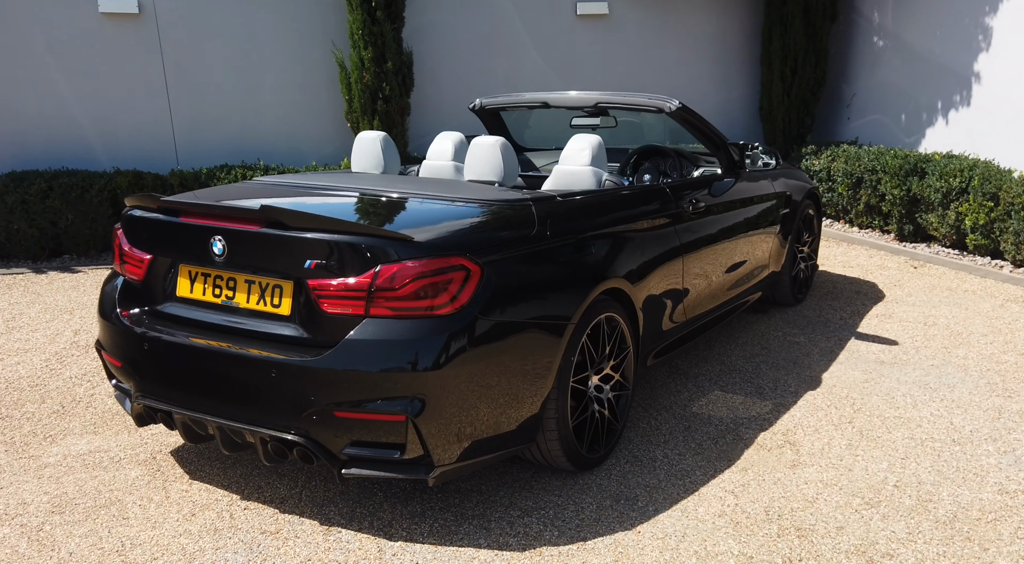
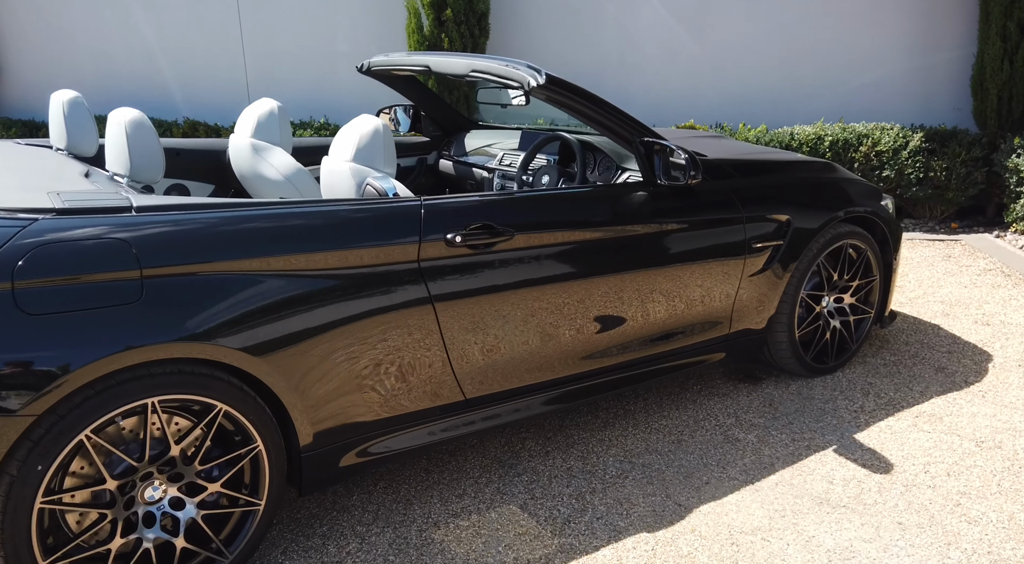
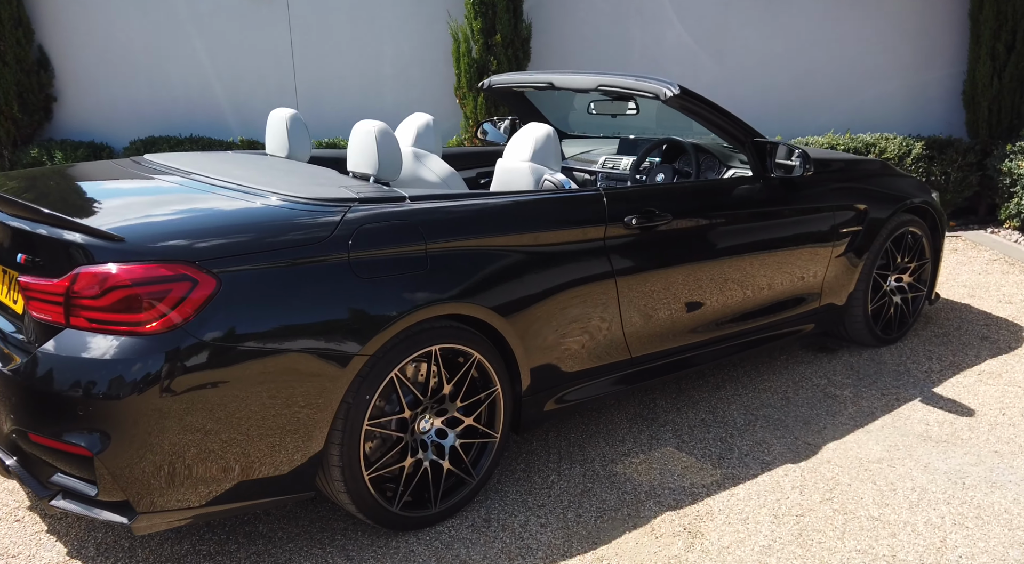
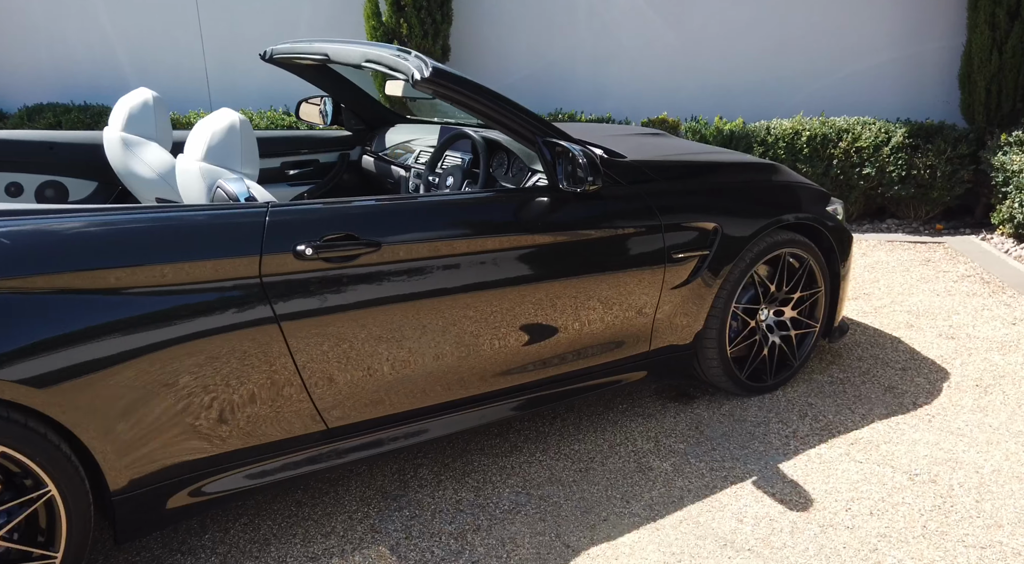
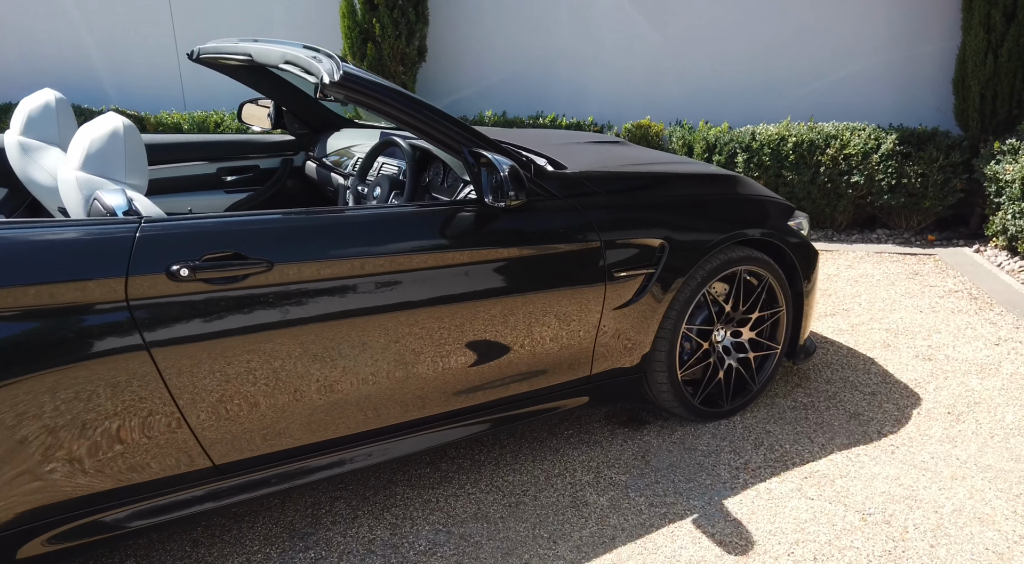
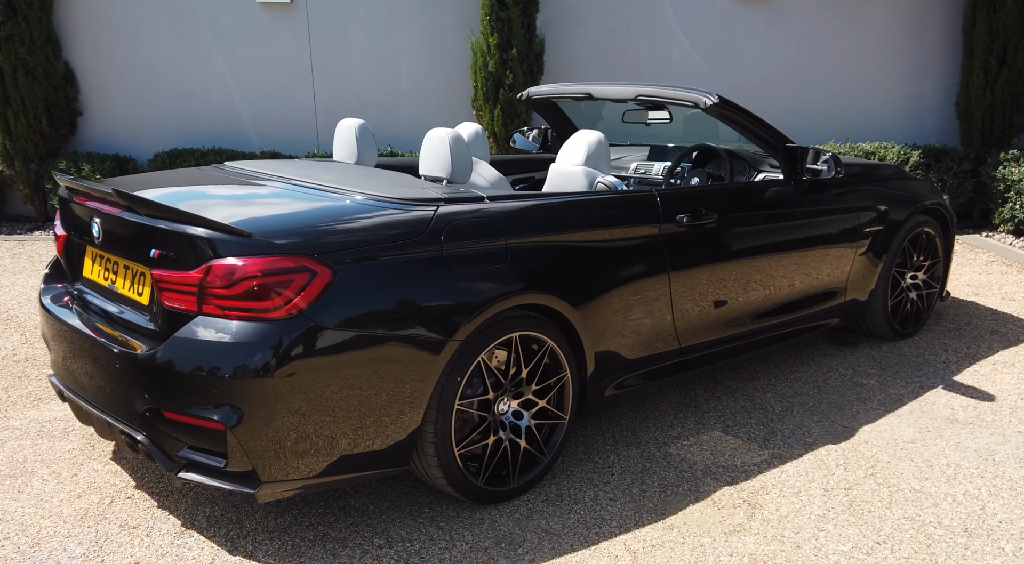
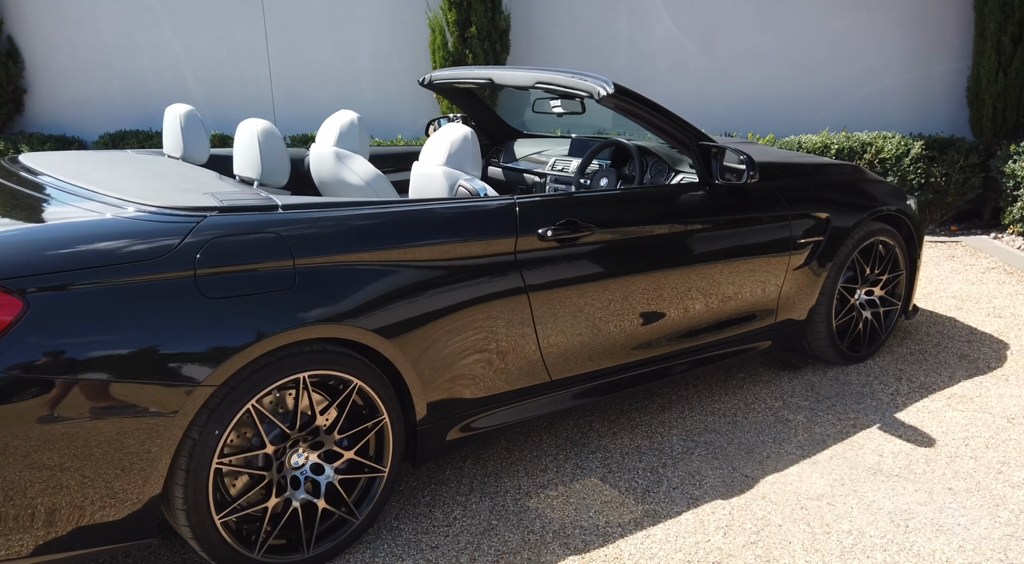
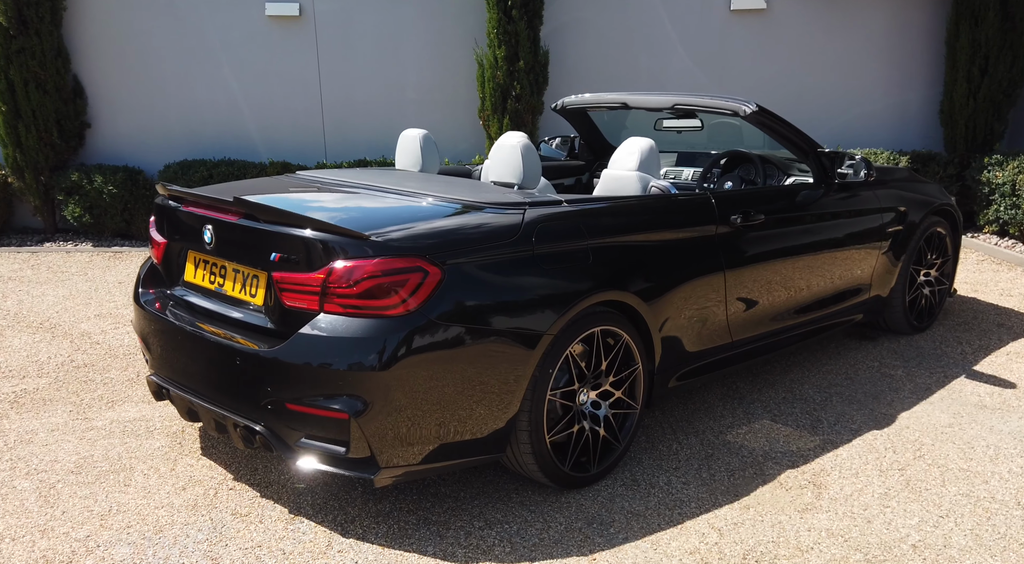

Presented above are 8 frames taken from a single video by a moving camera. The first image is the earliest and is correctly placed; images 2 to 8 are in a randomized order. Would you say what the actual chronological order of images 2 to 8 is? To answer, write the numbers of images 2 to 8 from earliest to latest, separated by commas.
8, 6, 3, 7, 2, 4, 5
